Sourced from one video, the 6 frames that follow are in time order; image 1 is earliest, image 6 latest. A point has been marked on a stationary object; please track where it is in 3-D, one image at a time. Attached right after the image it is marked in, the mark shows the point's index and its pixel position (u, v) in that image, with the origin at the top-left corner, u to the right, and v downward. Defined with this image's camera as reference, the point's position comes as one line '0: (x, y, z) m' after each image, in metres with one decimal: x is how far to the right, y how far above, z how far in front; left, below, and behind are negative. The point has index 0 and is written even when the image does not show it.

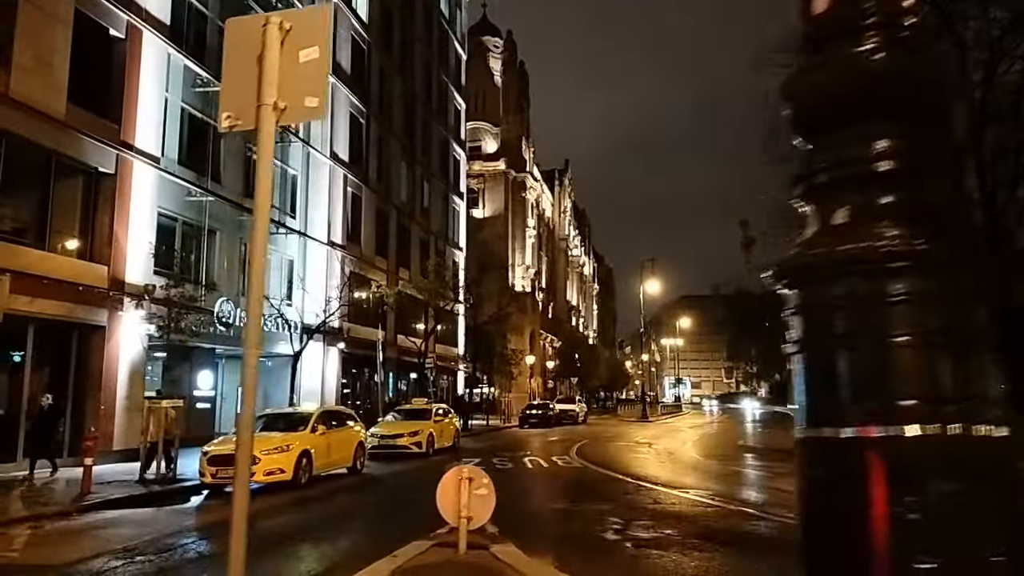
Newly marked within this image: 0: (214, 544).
0: (-4.3, -3.8, +10.9) m
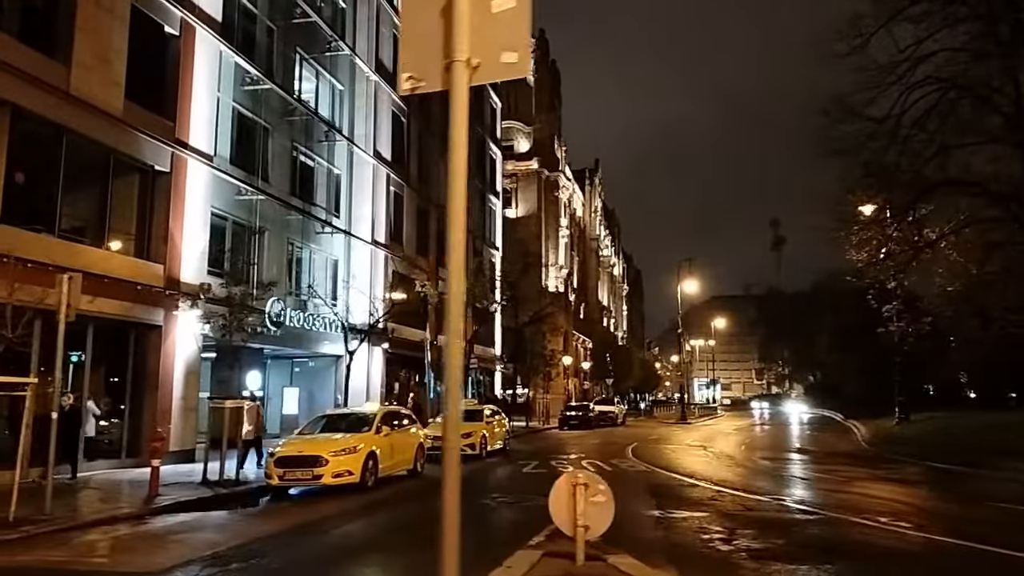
0: (-2.9, -3.7, +10.4) m
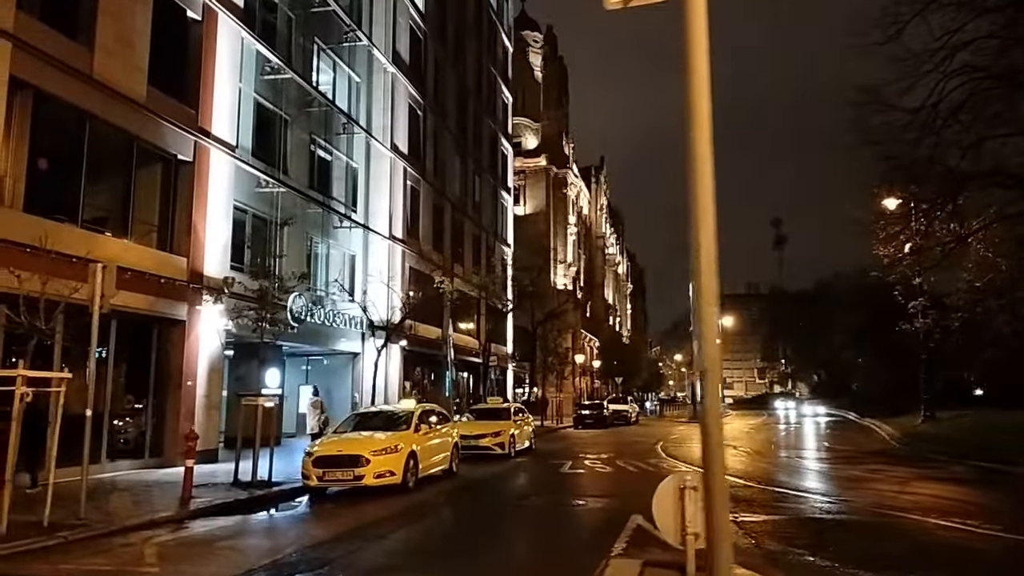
0: (-1.9, -3.5, +9.7) m
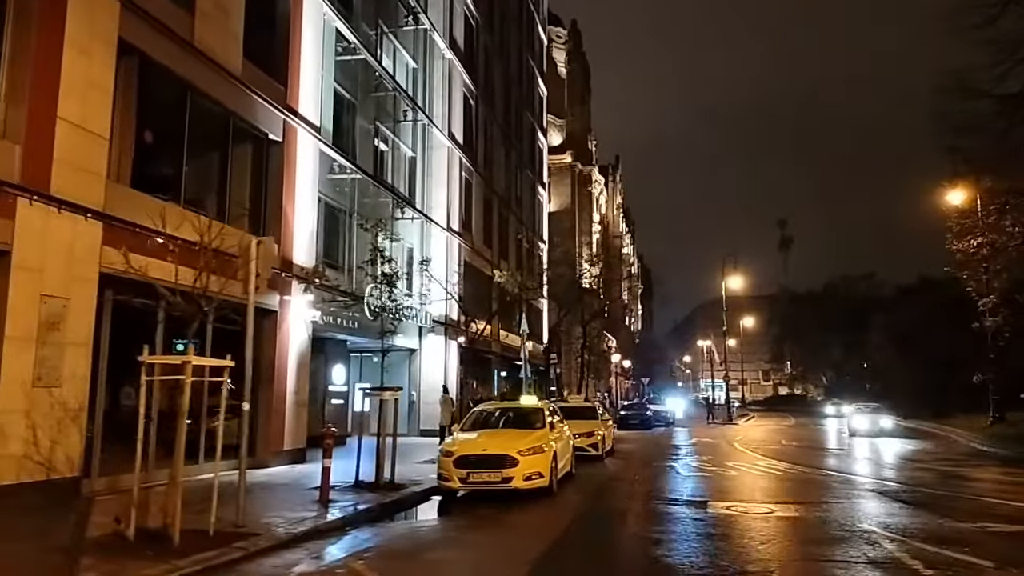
0: (+1.0, -3.2, +8.3) m
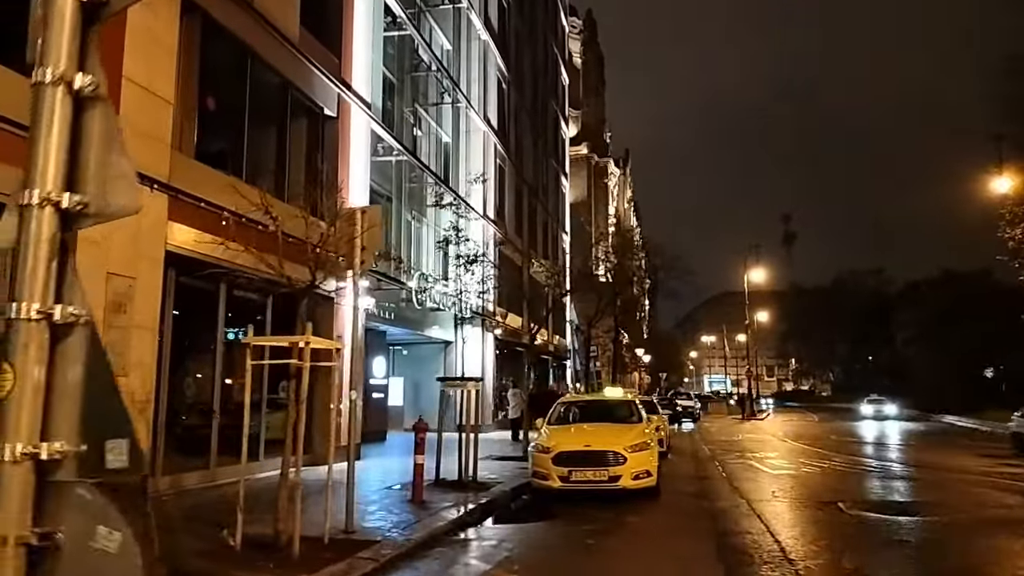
0: (+2.8, -2.9, +7.1) m
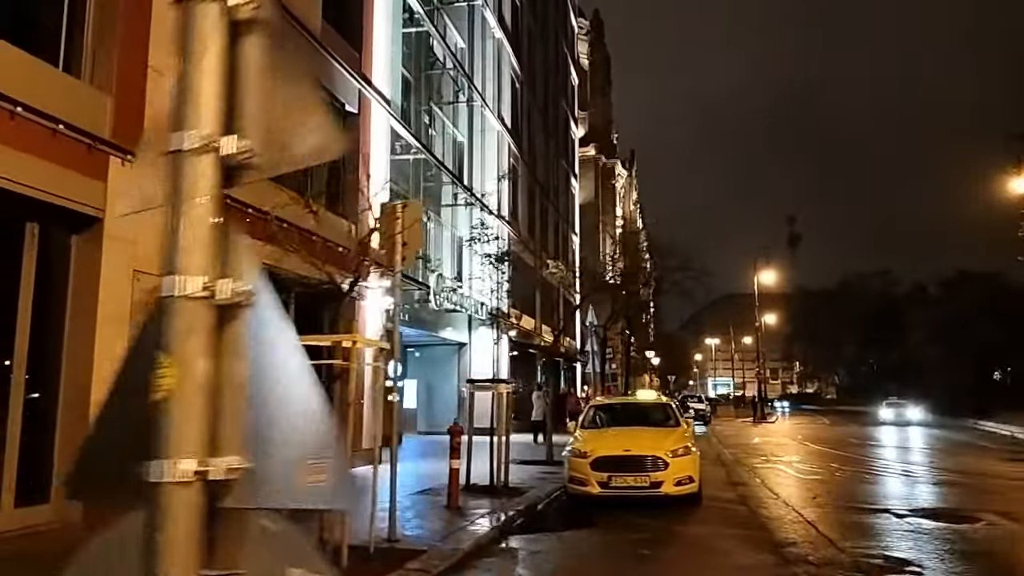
0: (+3.4, -2.9, +6.7) m
